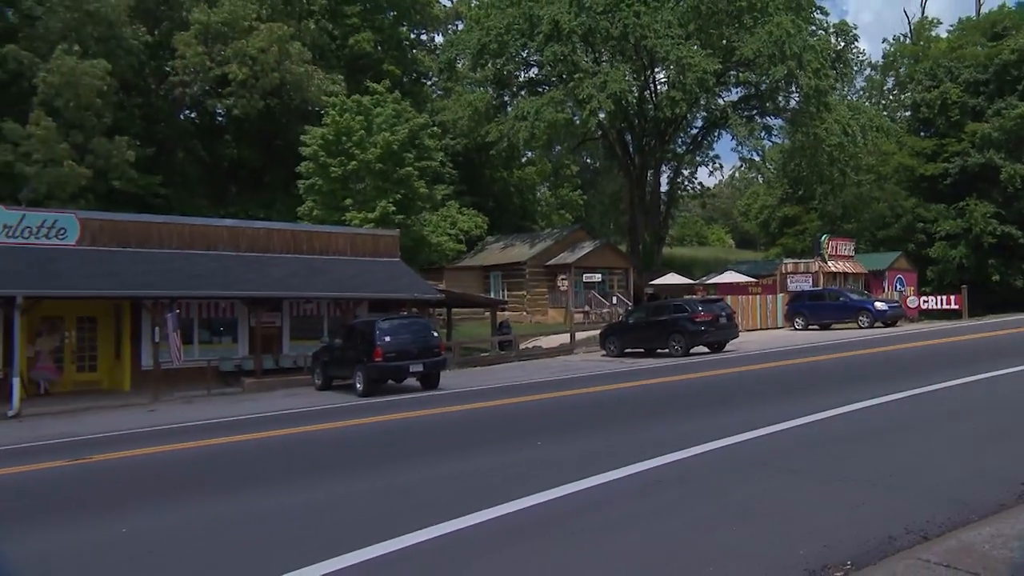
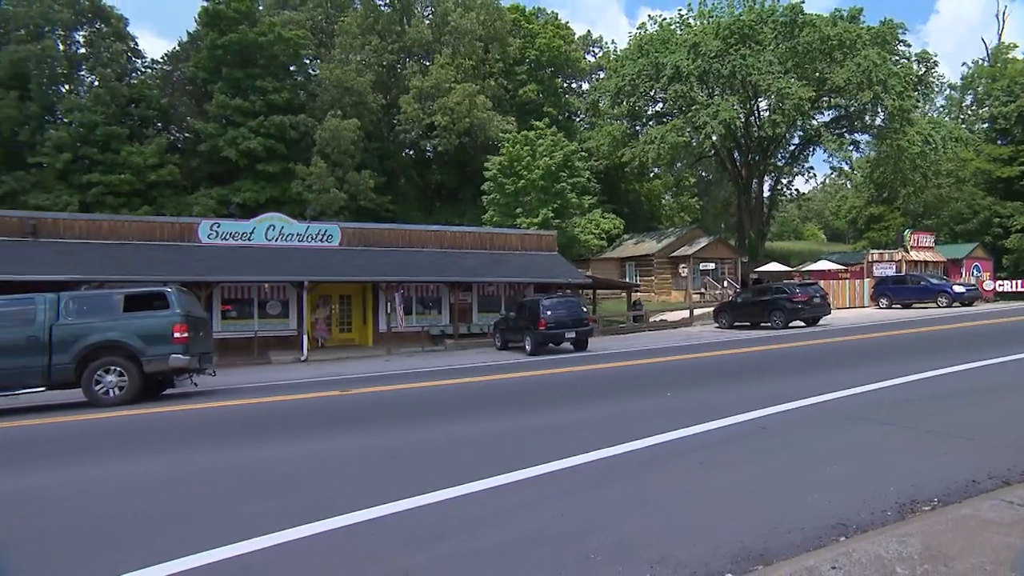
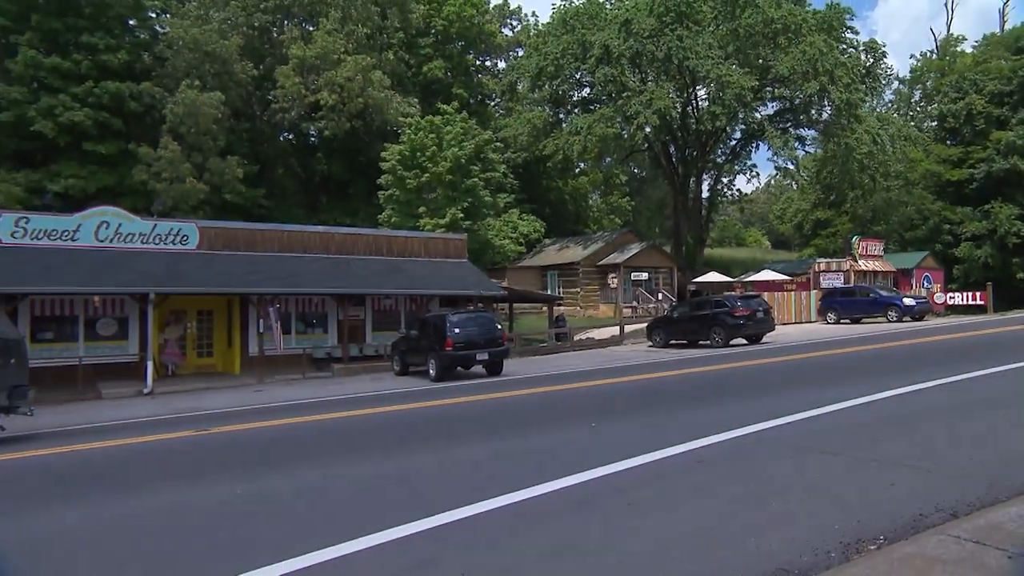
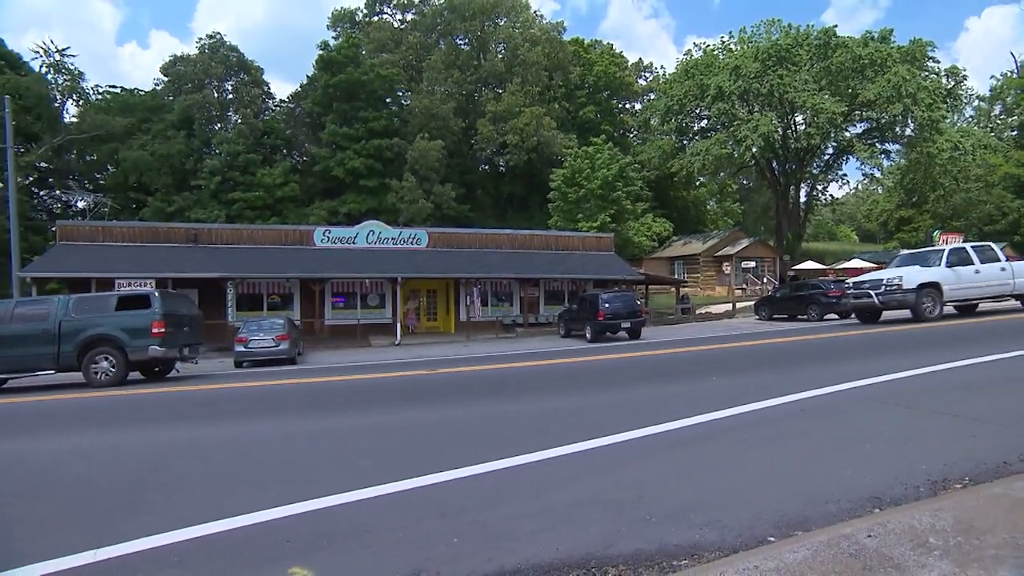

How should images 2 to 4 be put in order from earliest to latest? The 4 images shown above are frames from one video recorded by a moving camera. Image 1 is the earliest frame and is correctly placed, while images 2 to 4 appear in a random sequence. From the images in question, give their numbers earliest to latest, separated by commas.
3, 2, 4
